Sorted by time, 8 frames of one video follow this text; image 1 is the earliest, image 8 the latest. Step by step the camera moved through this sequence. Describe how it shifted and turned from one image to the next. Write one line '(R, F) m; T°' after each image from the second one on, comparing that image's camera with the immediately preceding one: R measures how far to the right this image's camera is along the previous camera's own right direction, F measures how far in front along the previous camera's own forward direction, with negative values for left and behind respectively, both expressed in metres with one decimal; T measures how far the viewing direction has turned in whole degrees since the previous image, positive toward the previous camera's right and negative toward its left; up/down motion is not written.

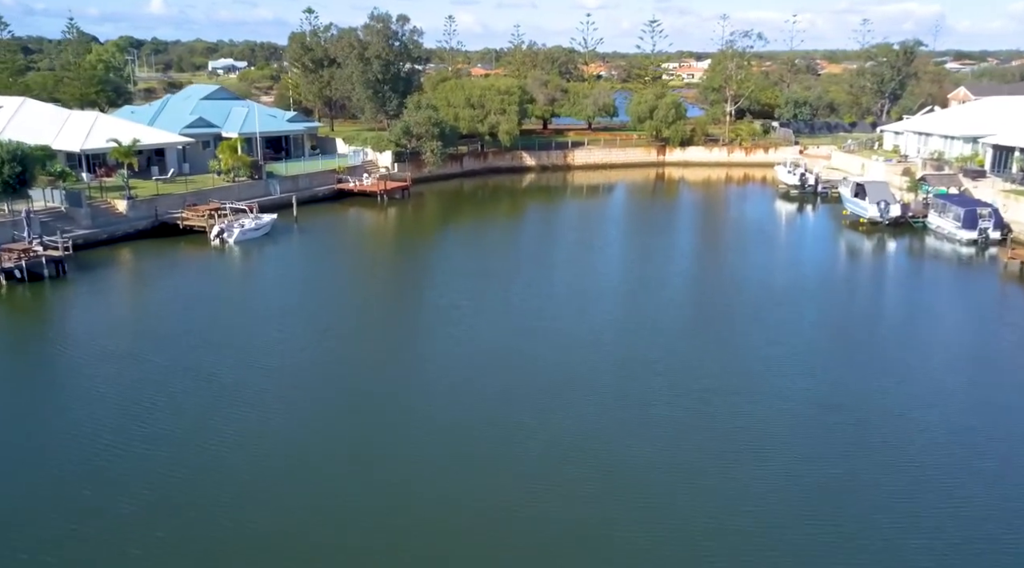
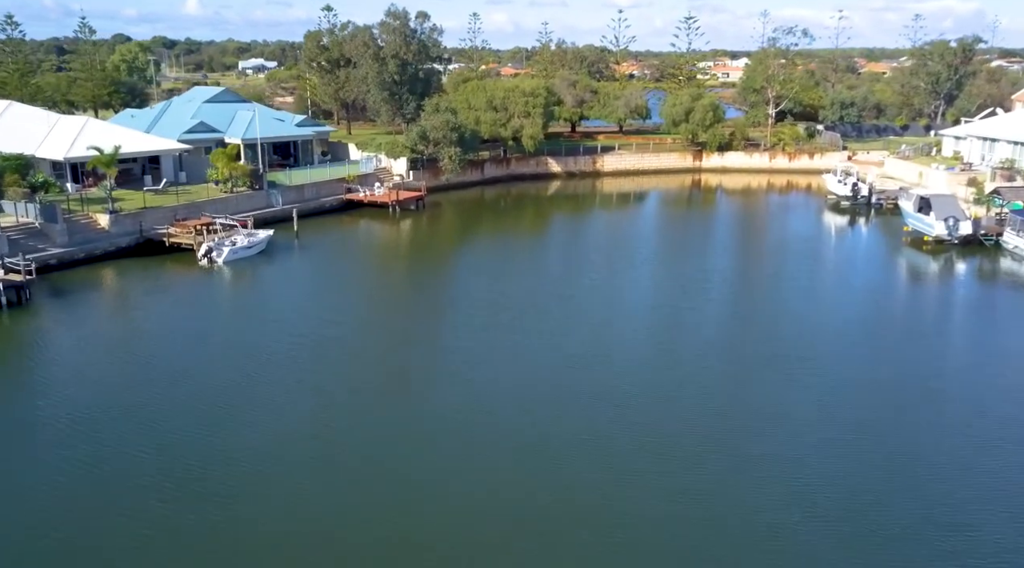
(+0.4, +4.0) m; -2°
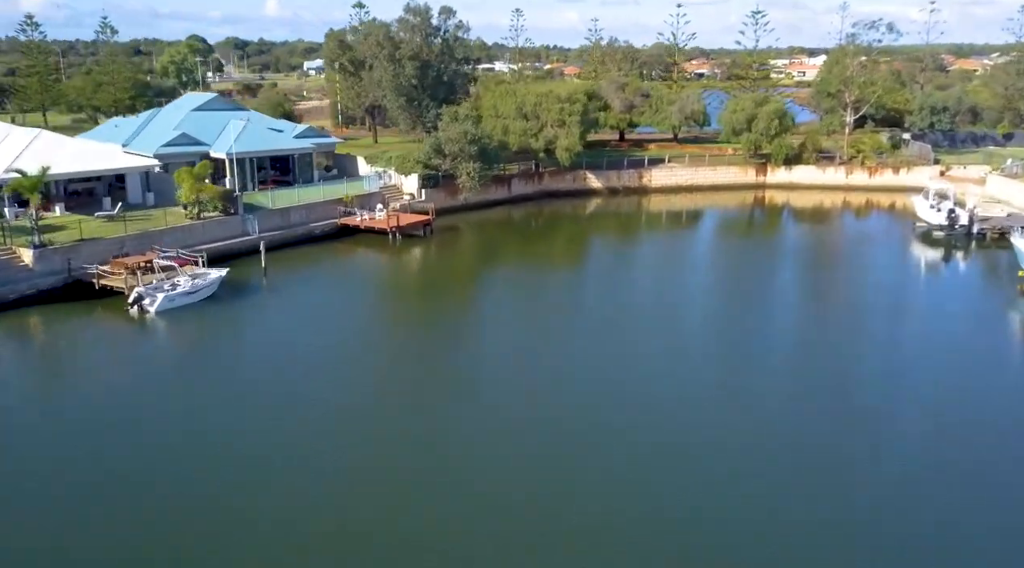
(+2.1, +7.0) m; -5°
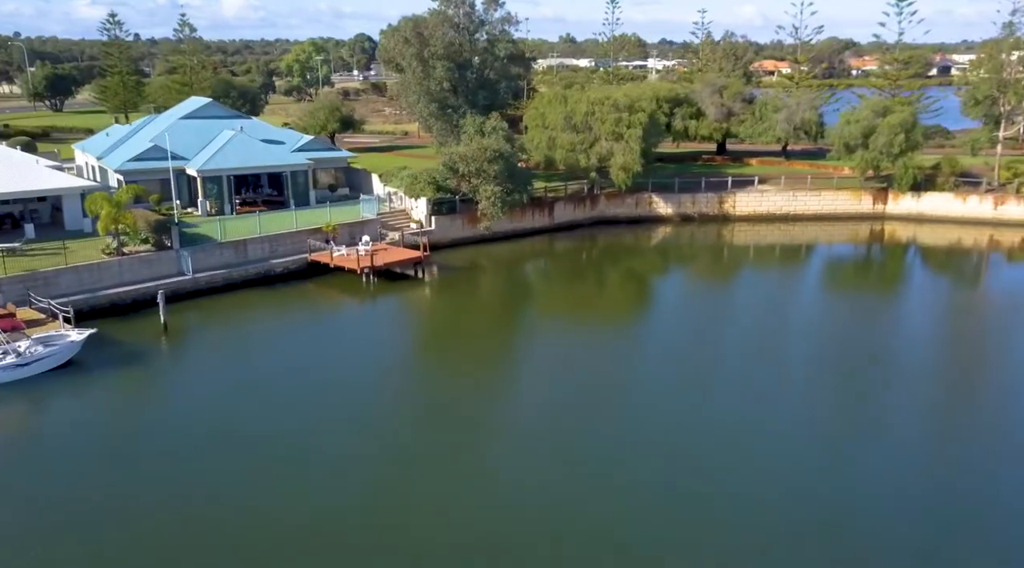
(+5.2, +8.7) m; -10°
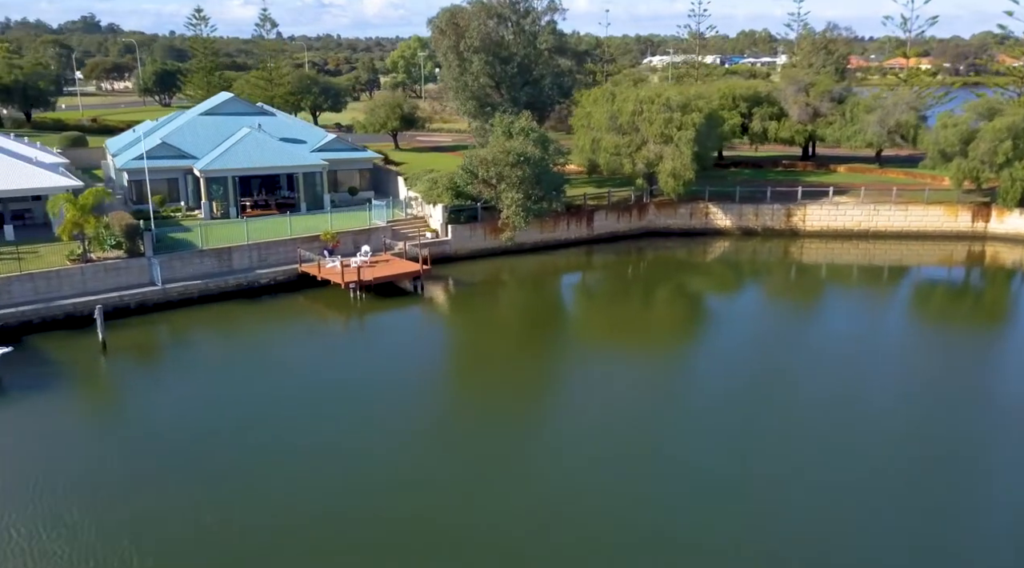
(+3.5, +3.9) m; -8°
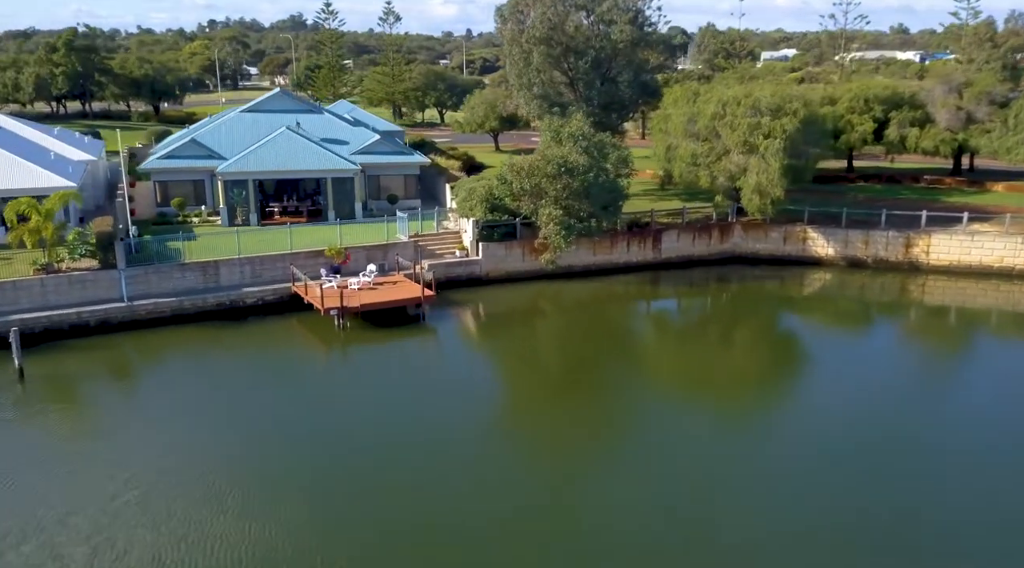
(+4.2, +5.0) m; -11°
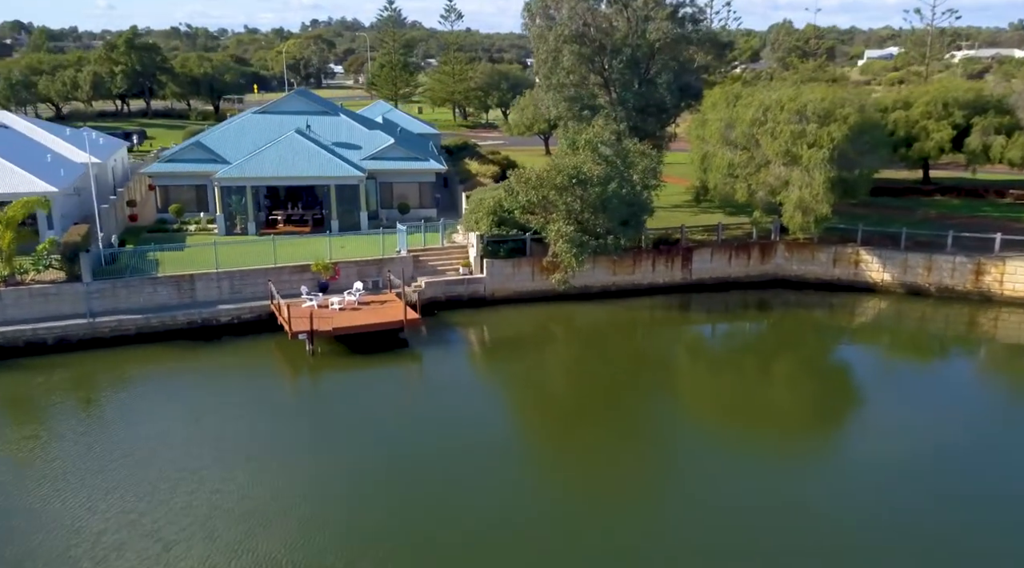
(+2.4, +2.8) m; -6°
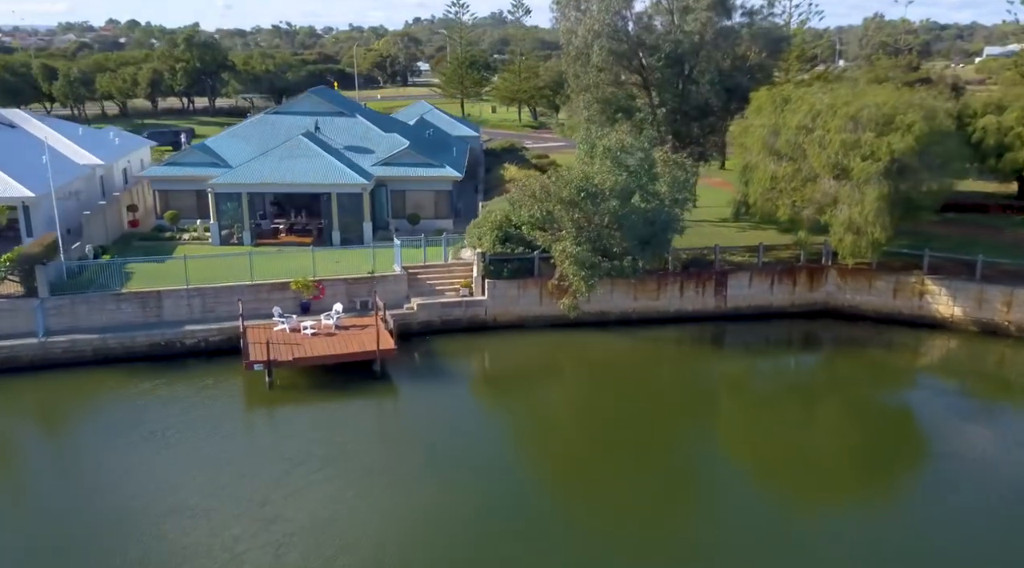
(+2.4, +3.0) m; -6°
